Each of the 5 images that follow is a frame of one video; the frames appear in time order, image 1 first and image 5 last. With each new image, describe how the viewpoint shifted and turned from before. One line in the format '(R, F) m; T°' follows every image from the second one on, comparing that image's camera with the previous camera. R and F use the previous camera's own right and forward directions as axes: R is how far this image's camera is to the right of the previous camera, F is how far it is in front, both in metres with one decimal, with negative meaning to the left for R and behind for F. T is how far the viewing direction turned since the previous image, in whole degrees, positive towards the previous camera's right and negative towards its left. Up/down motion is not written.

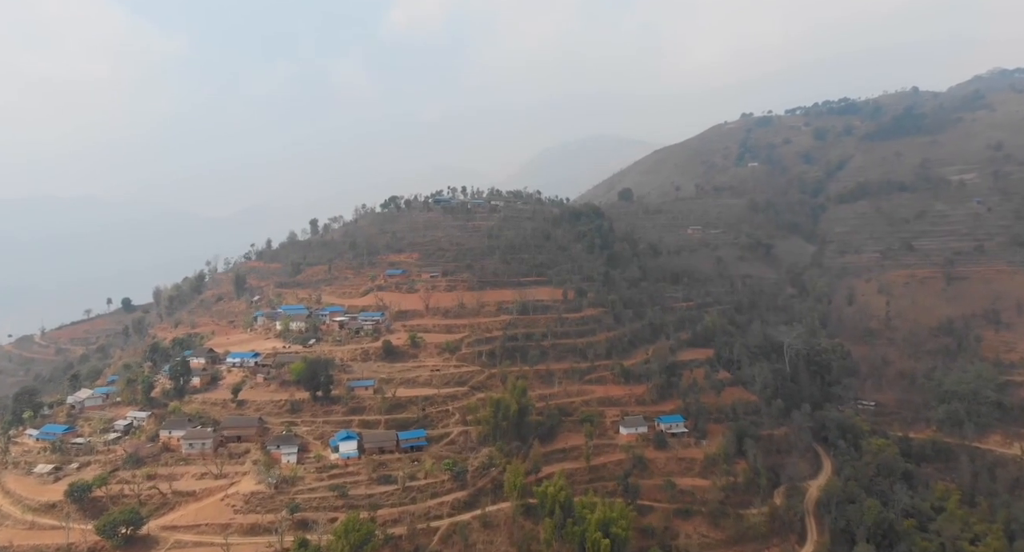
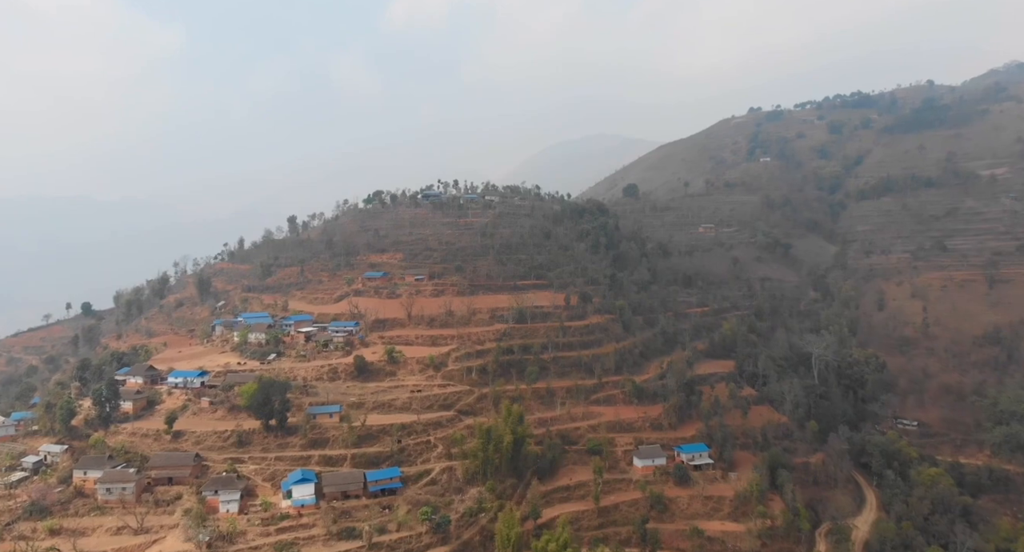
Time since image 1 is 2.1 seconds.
(+0.2, +6.2) m; 0°
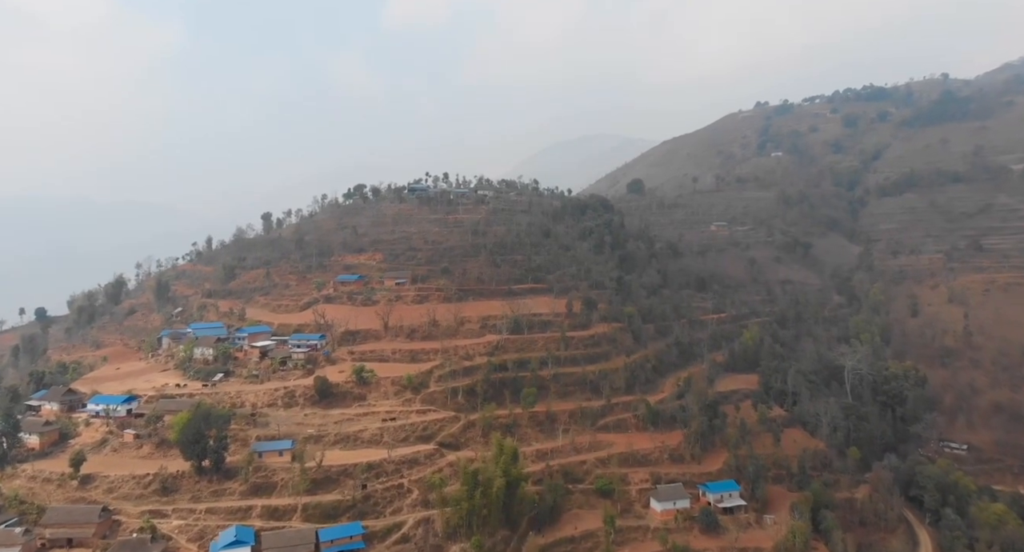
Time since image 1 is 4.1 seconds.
(+0.3, +5.8) m; 0°
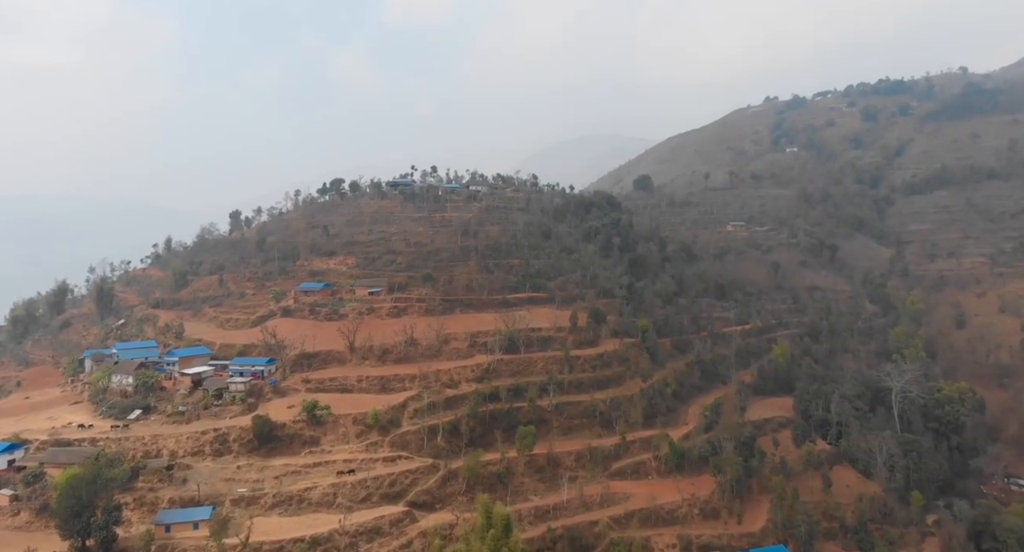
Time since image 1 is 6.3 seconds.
(+0.2, +6.1) m; 0°
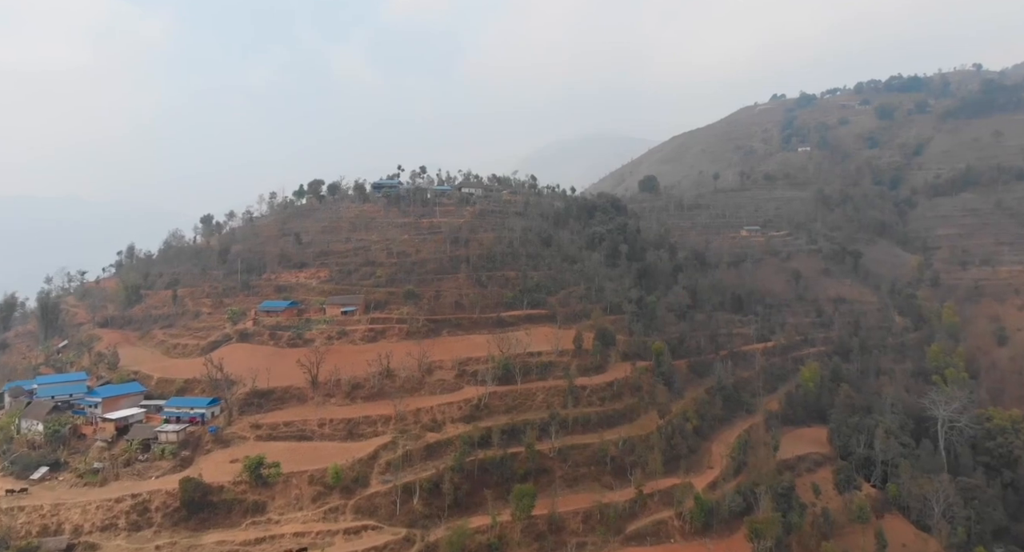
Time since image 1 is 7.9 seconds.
(+0.2, +4.5) m; 0°
